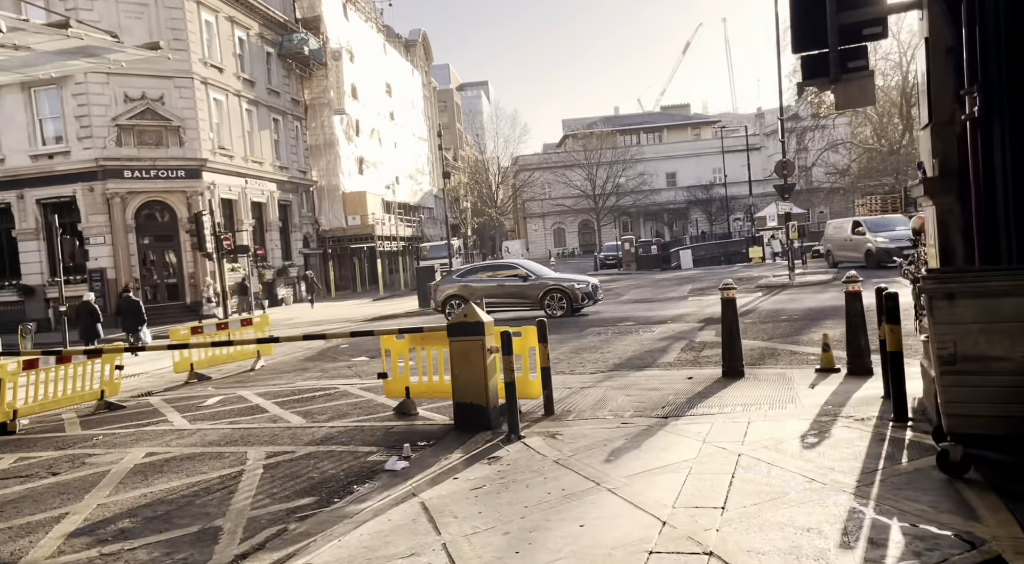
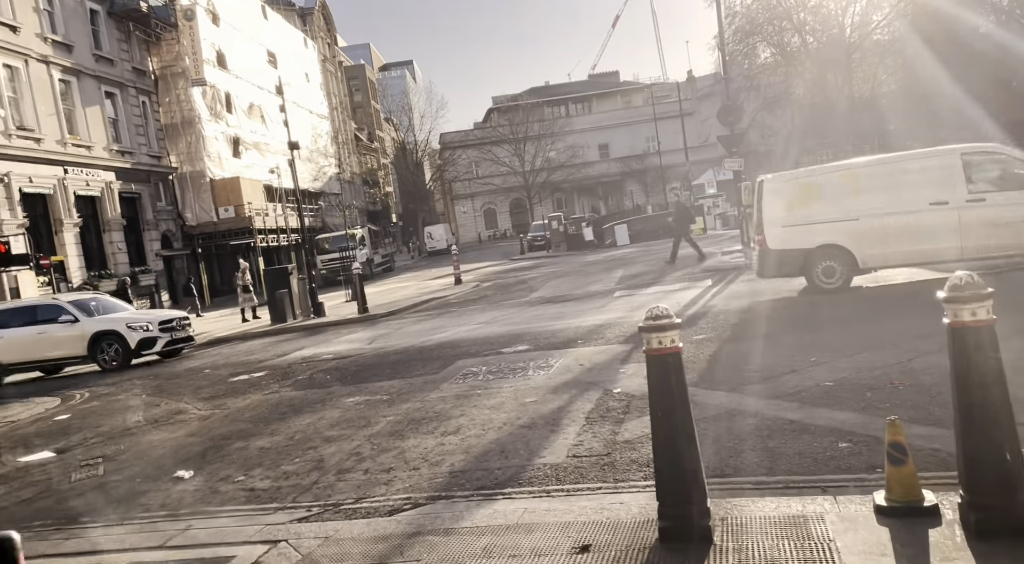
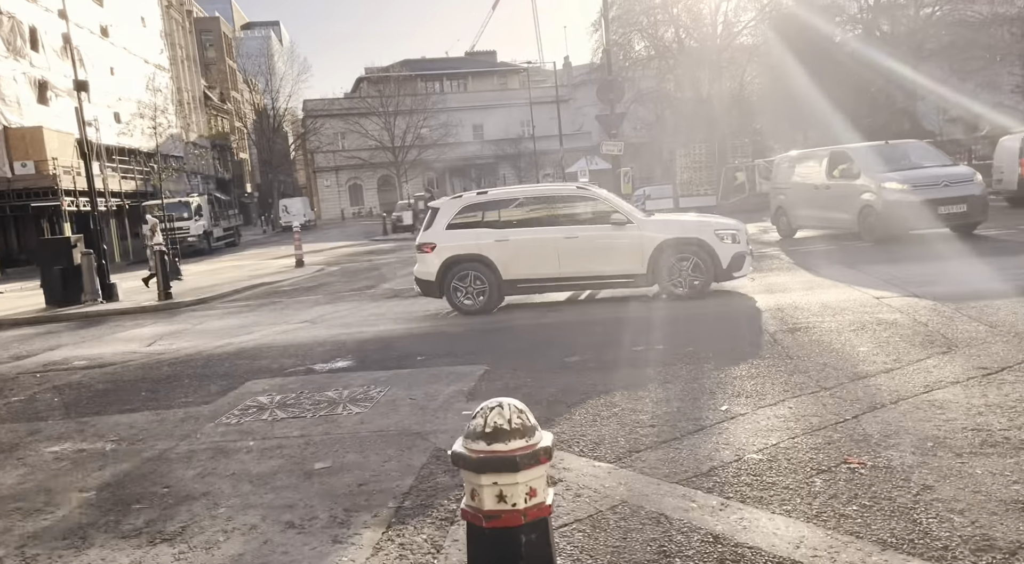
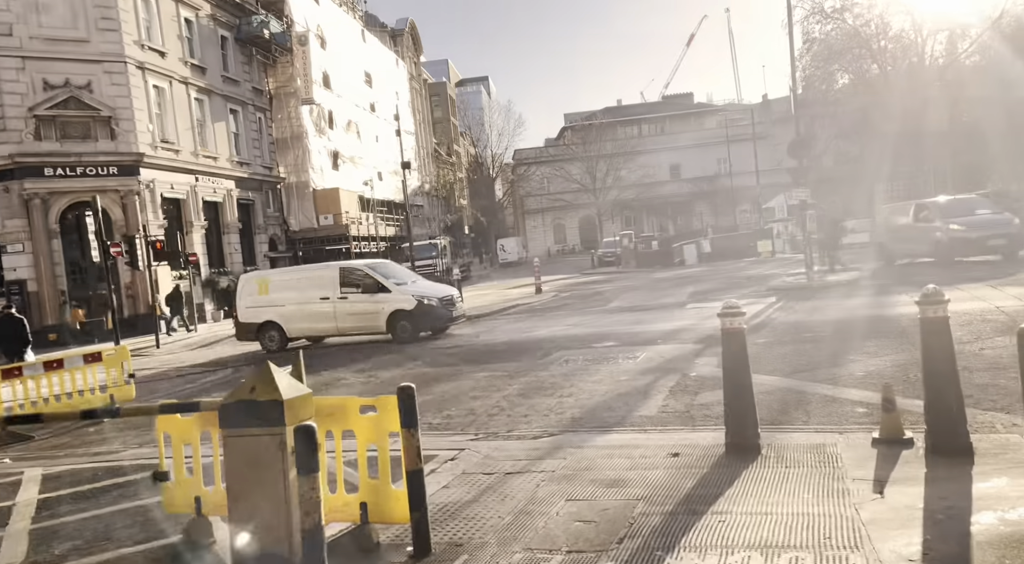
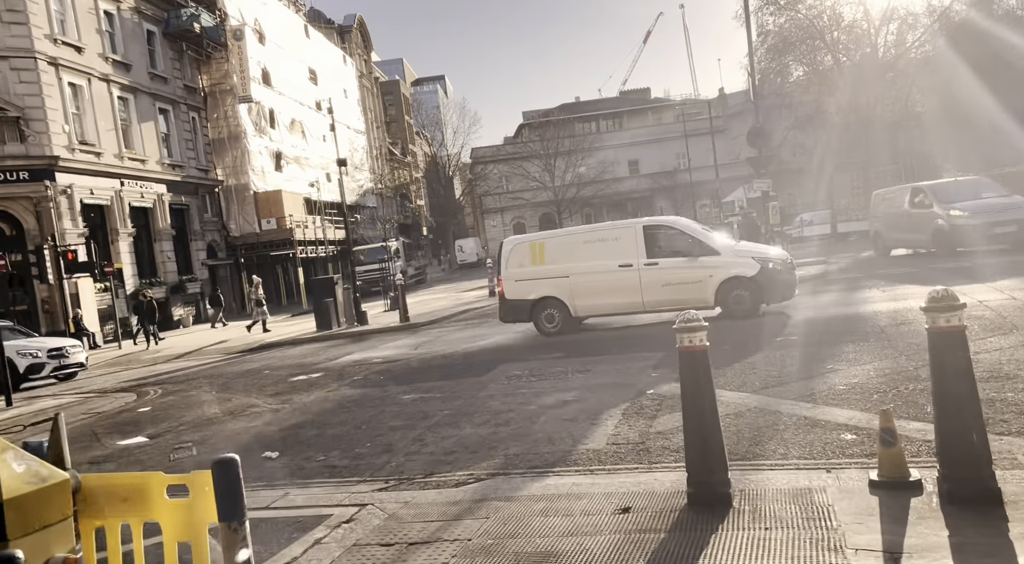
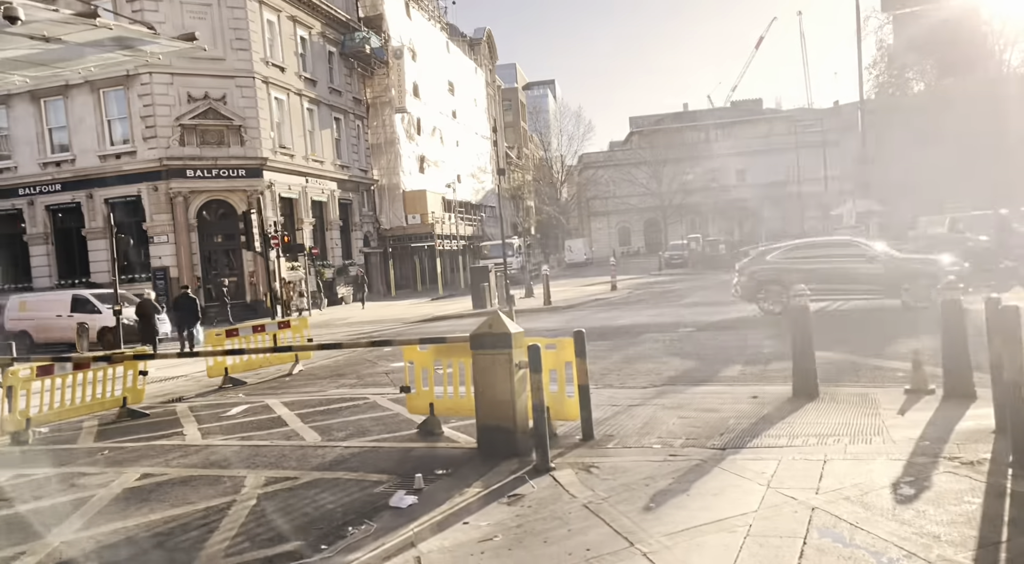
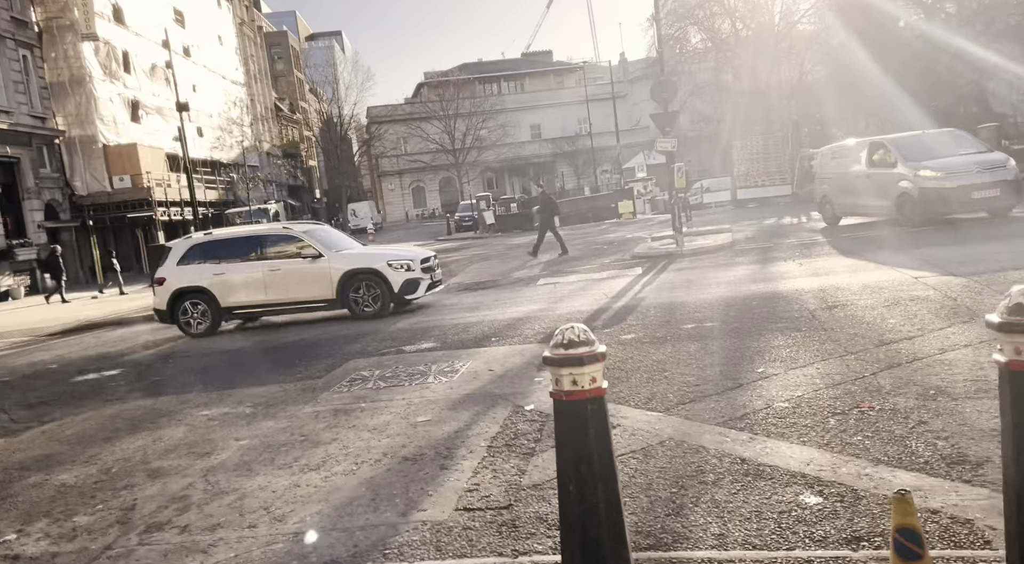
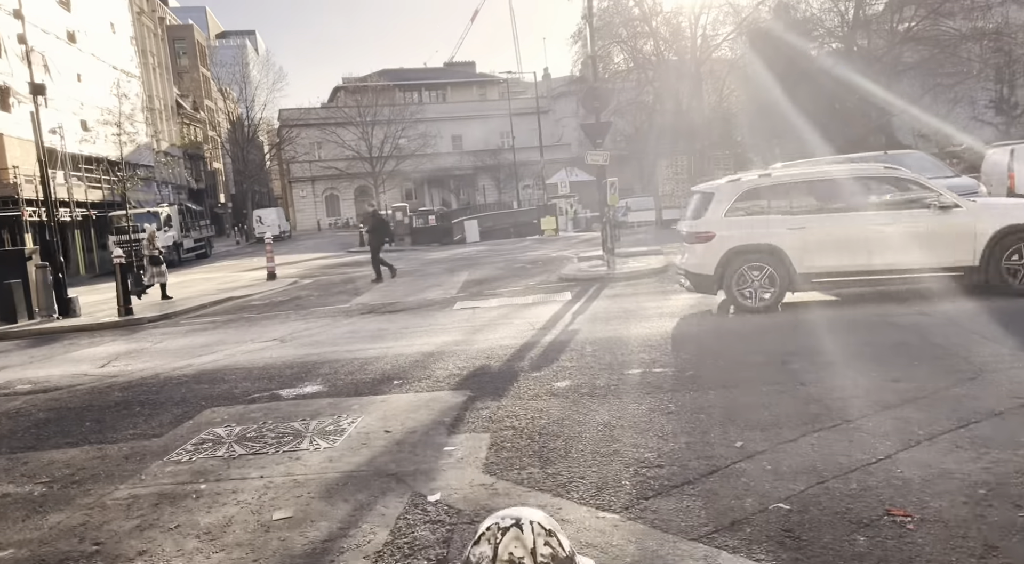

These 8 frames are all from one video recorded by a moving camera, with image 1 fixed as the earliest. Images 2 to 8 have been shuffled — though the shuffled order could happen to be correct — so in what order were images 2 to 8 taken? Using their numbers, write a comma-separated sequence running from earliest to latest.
6, 4, 5, 2, 7, 3, 8
